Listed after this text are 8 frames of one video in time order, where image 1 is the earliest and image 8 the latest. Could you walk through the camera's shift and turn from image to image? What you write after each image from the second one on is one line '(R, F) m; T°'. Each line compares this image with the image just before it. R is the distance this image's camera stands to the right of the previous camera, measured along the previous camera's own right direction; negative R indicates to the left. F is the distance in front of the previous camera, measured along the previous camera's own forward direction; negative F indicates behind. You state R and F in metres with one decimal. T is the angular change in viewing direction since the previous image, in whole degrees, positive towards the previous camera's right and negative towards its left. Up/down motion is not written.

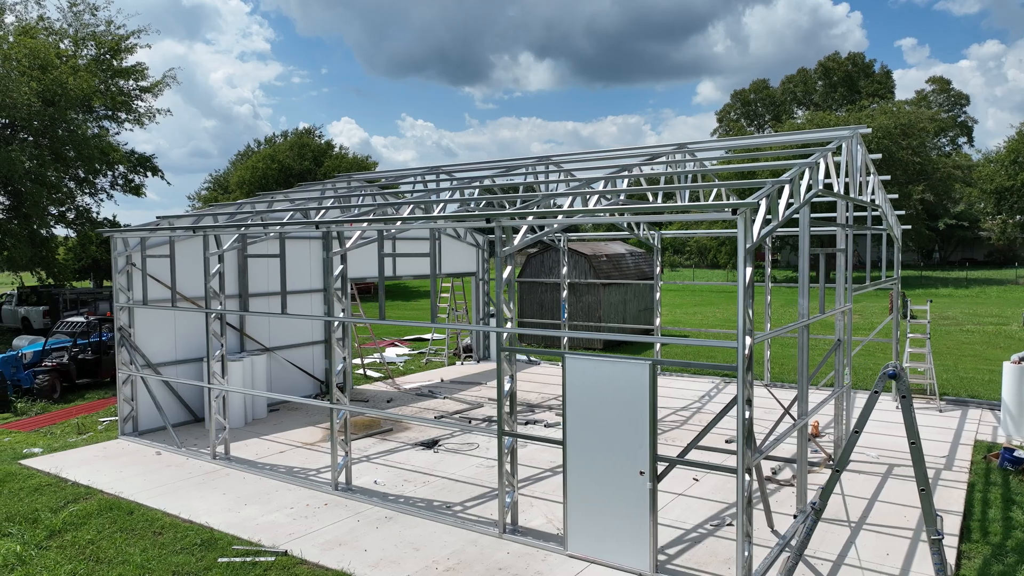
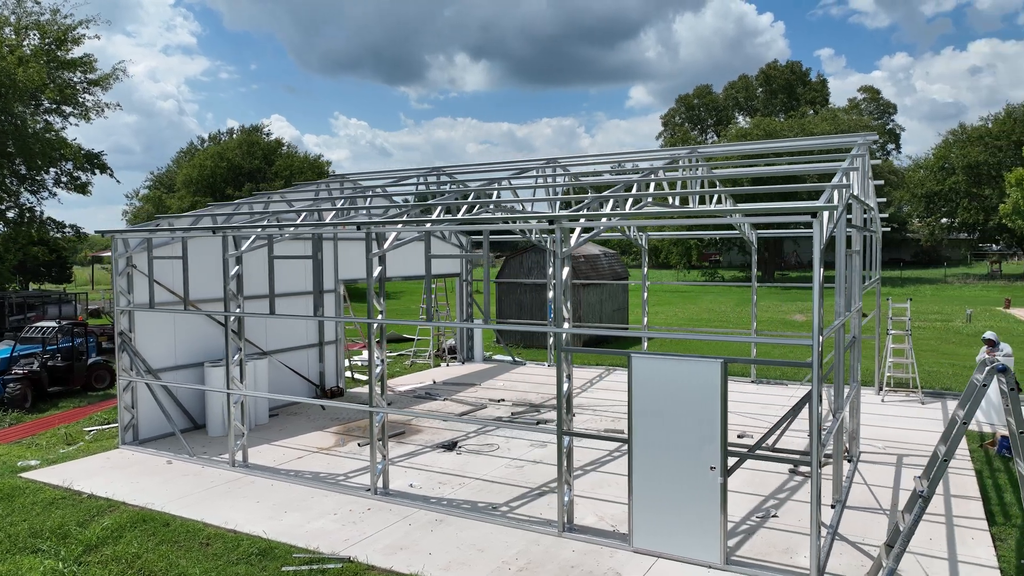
(-0.9, 0.0) m; +5°
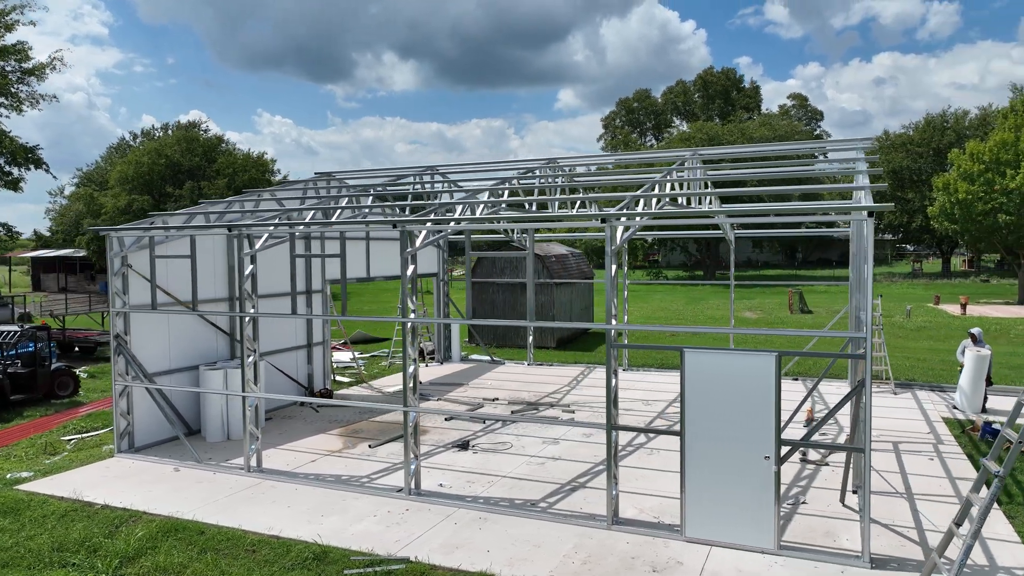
(-0.9, 0.0) m; +5°
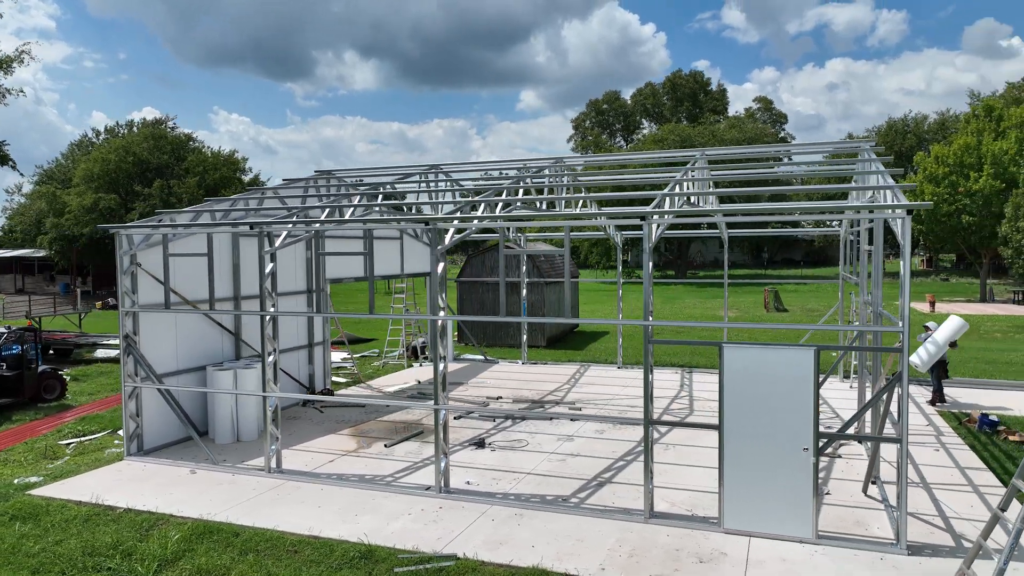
(-0.6, 0.0) m; +3°
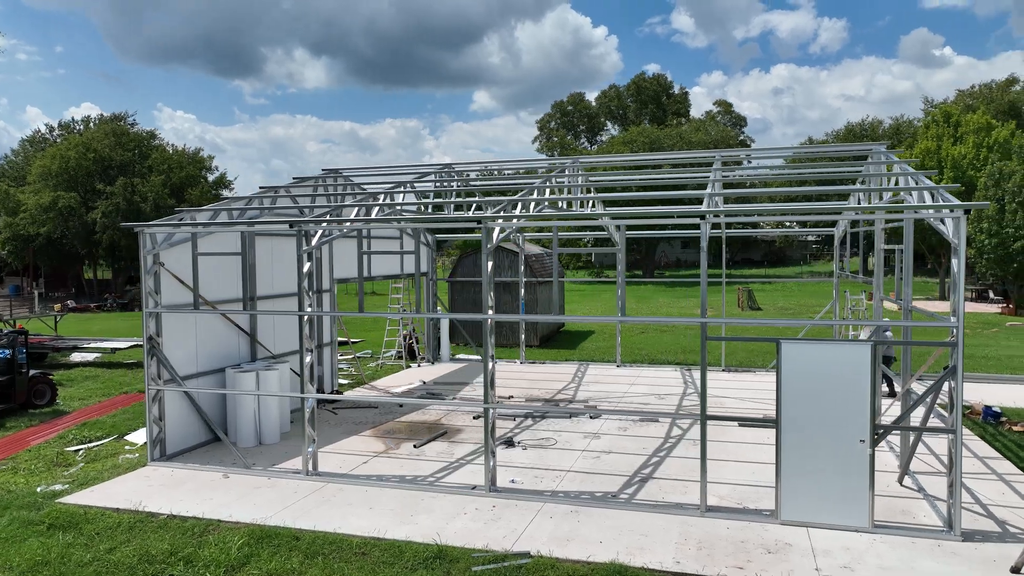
(-0.8, 0.0) m; +3°
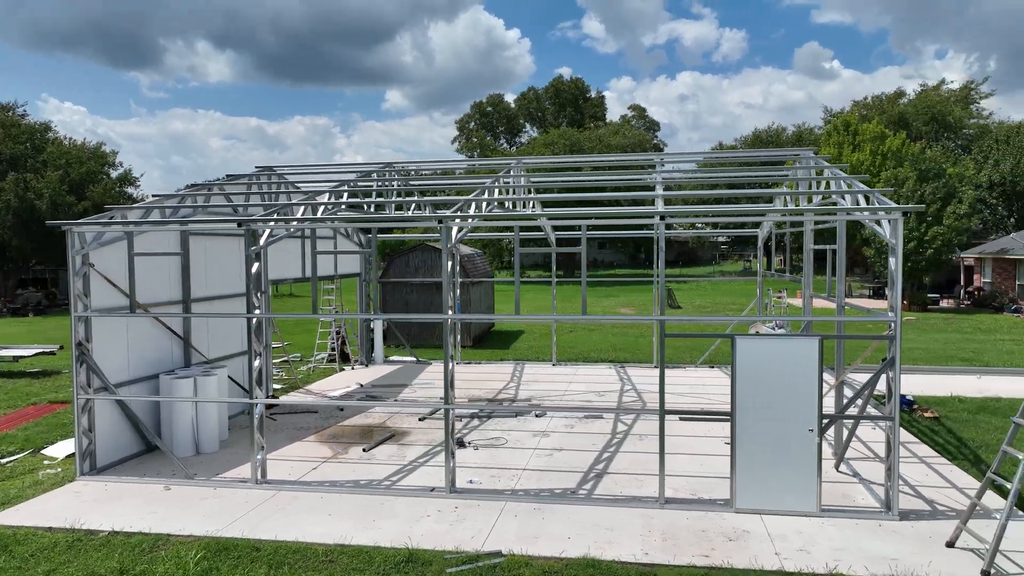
(-0.4, 0.0) m; +7°
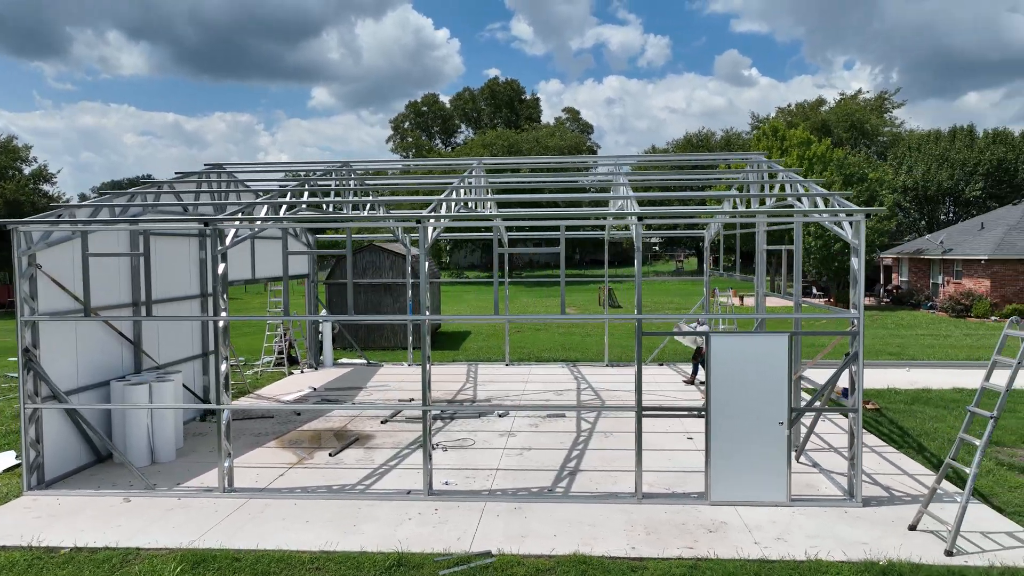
(-0.4, 0.0) m; +6°
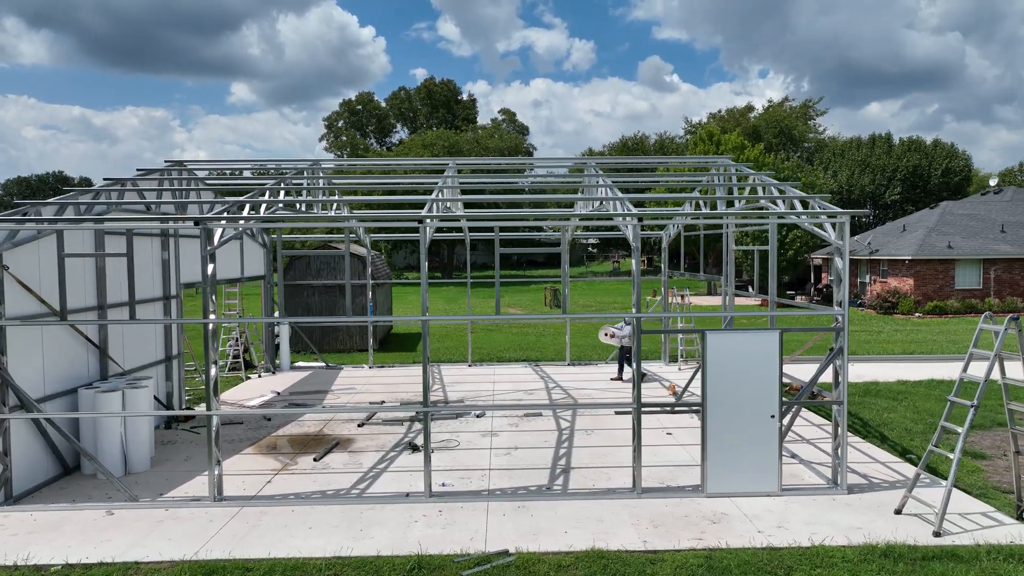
(-0.6, 0.0) m; +5°
